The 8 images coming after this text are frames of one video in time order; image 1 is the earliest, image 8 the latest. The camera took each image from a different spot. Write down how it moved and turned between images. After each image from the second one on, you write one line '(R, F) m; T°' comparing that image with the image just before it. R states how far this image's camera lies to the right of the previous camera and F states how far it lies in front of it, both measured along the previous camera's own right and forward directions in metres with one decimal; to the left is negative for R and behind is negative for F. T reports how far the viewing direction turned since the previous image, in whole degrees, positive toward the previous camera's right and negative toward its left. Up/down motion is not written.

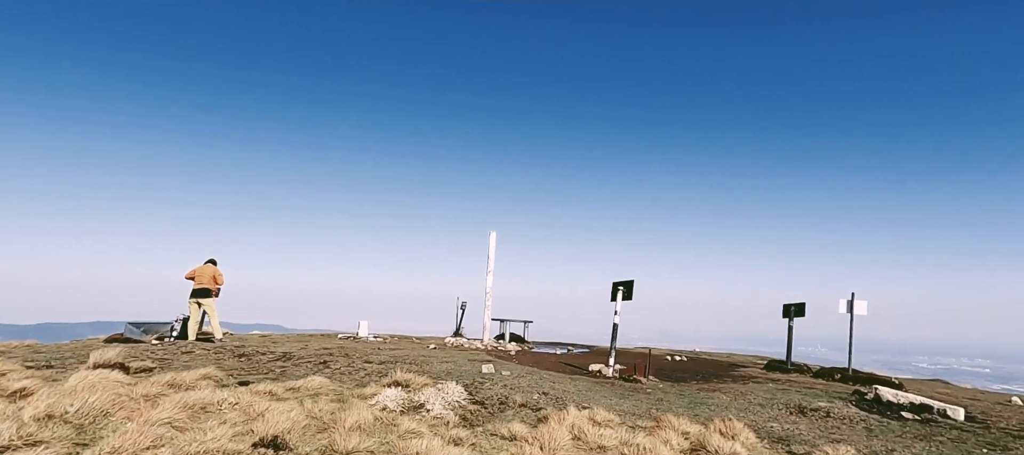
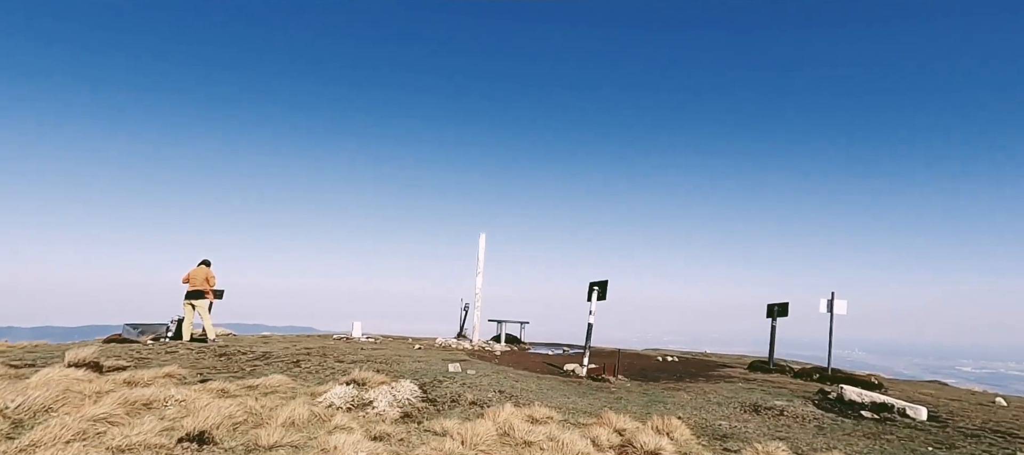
(+1.5, -0.1) m; -2°
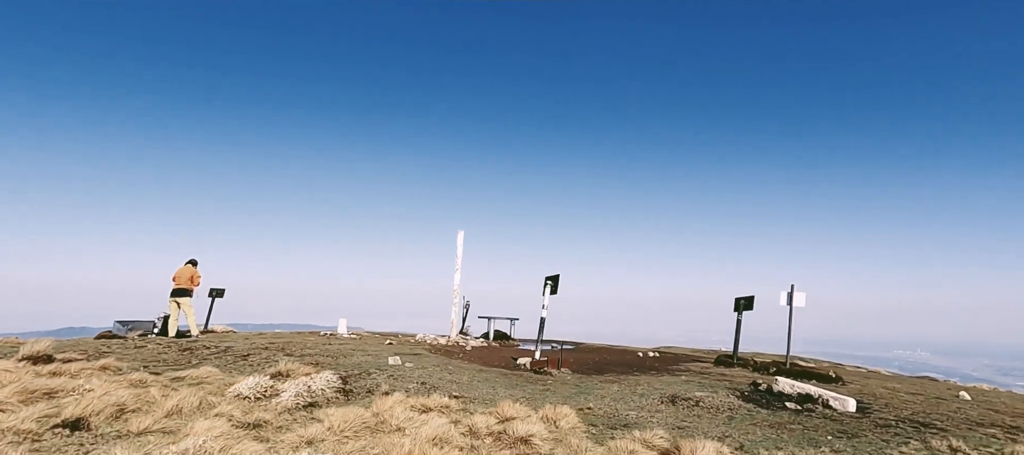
(+2.5, 0.0) m; -3°
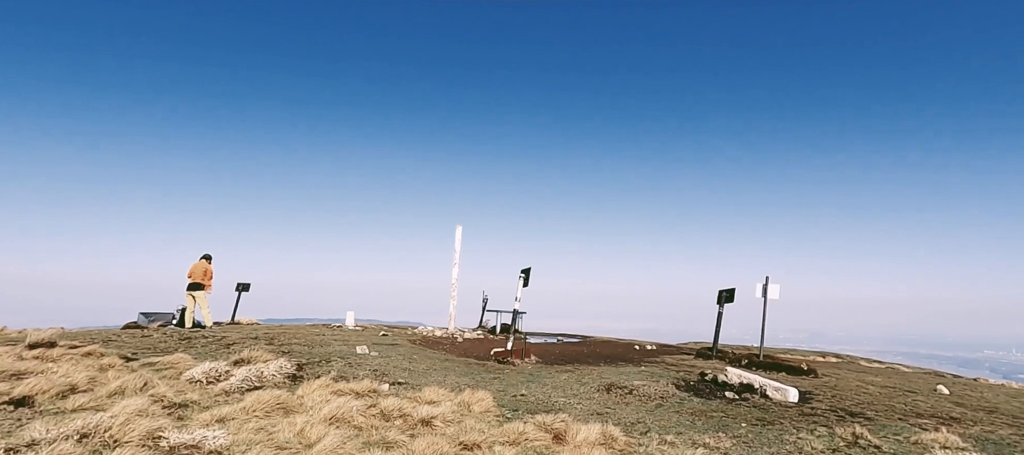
(+2.3, -0.3) m; -4°
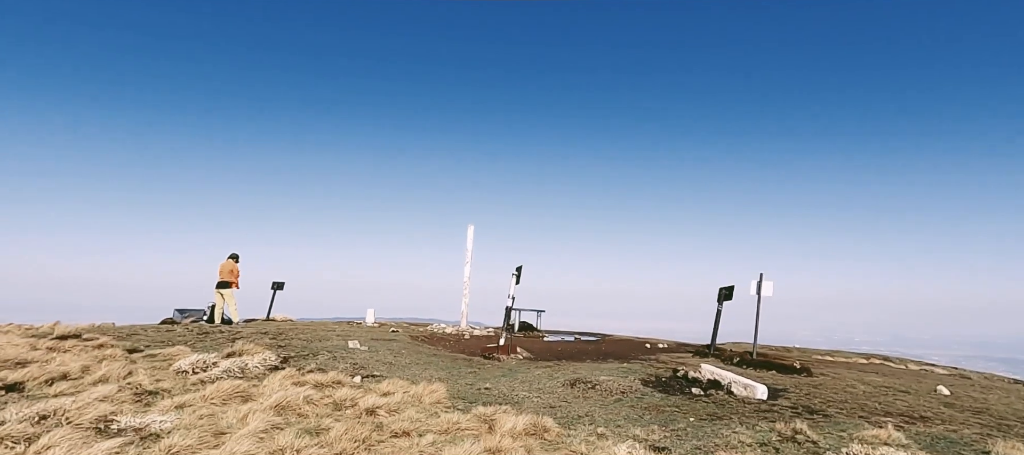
(+1.8, -0.2) m; -5°
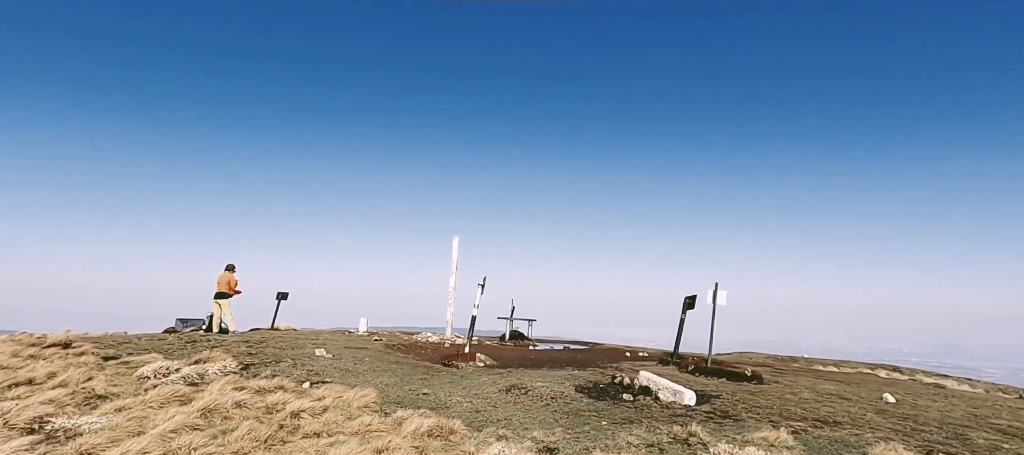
(+1.9, -0.6) m; -2°
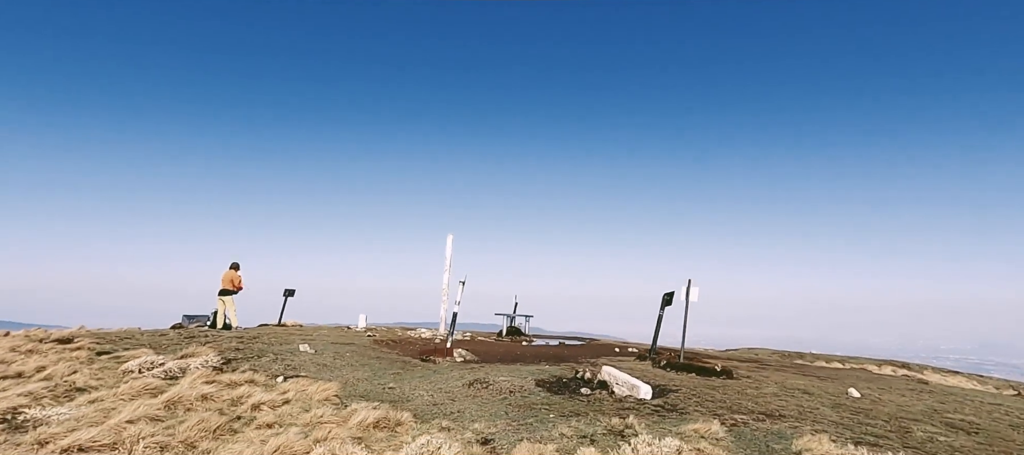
(+1.3, -0.4) m; -2°
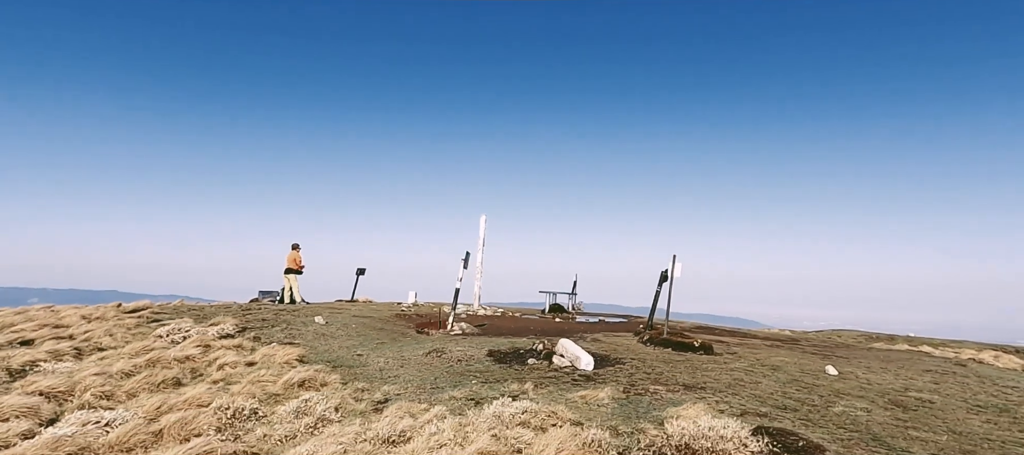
(+3.7, -0.5) m; -10°
